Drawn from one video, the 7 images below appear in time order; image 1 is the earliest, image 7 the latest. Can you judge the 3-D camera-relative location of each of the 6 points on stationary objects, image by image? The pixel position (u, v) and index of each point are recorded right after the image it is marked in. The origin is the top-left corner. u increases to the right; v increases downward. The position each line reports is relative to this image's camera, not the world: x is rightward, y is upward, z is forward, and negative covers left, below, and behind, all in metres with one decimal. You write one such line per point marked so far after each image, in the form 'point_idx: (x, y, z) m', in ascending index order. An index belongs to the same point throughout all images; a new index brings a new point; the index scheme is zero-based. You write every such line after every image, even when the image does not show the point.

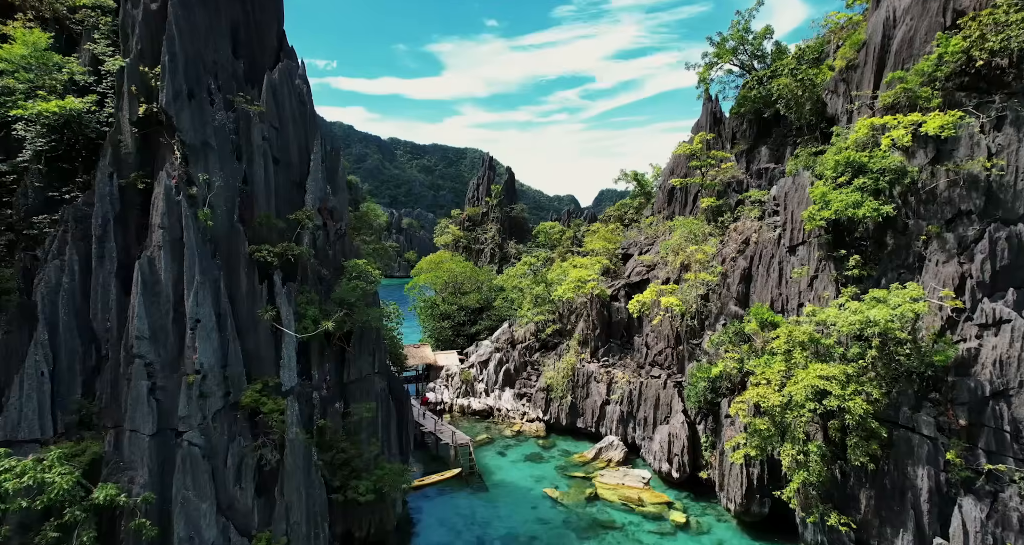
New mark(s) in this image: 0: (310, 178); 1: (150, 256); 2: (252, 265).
0: (-6.9, +3.2, +20.1) m
1: (-9.1, +0.4, +15.0) m
2: (-7.5, +0.2, +17.2) m
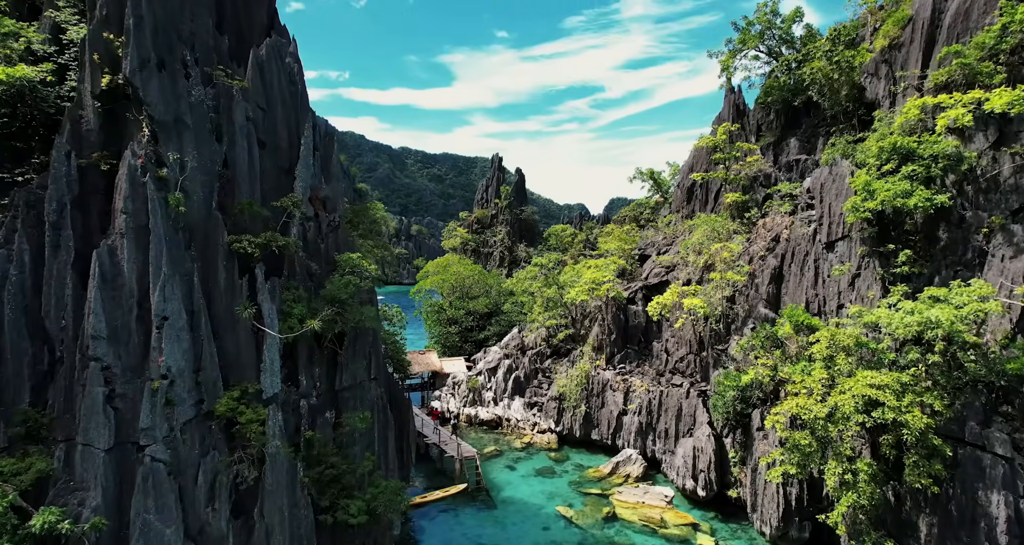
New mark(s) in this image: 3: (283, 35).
0: (-6.6, +3.4, +18.3) m
1: (-8.9, +0.6, +13.2) m
2: (-7.2, +0.4, +15.4) m
3: (-7.5, +7.8, +19.6) m
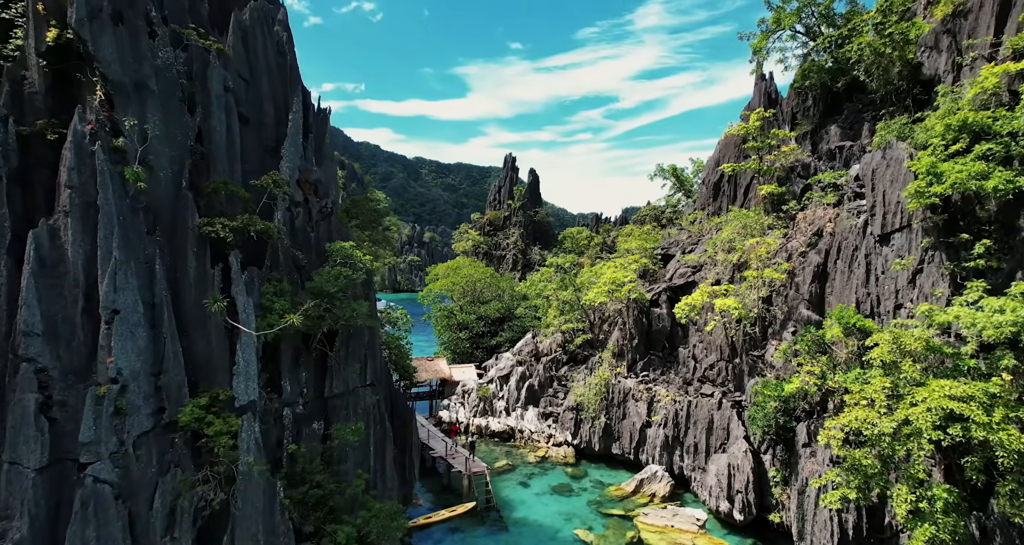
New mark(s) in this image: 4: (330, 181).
0: (-6.2, +3.6, +16.3) m
1: (-8.6, +0.9, +11.1) m
2: (-6.9, +0.6, +13.3) m
3: (-7.1, +8.0, +17.6) m
4: (-5.6, +2.8, +18.0) m
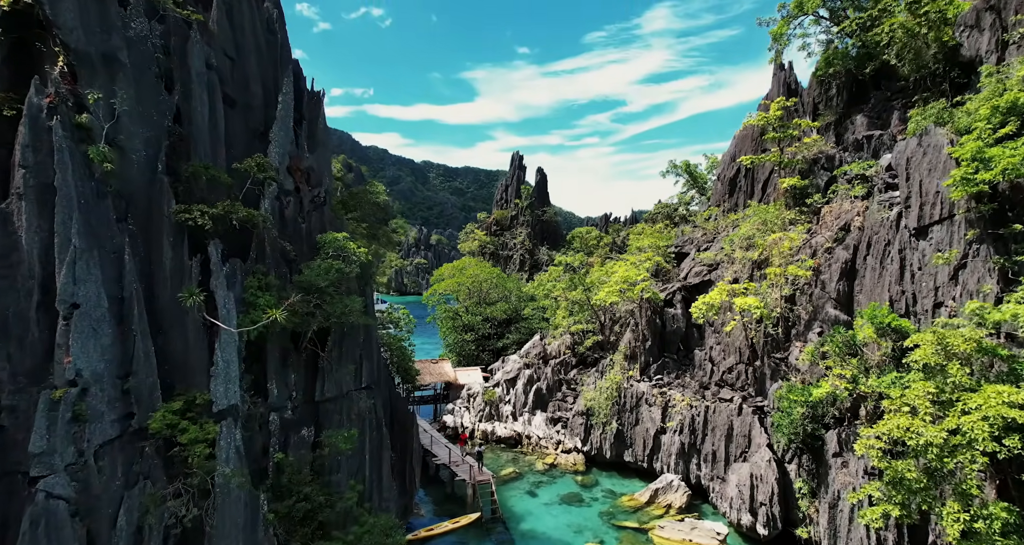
0: (-6.0, +3.7, +15.1) m
1: (-8.5, +1.1, +10.0) m
2: (-6.8, +0.8, +12.1) m
3: (-6.9, +8.2, +16.5) m
4: (-5.4, +3.0, +16.8) m
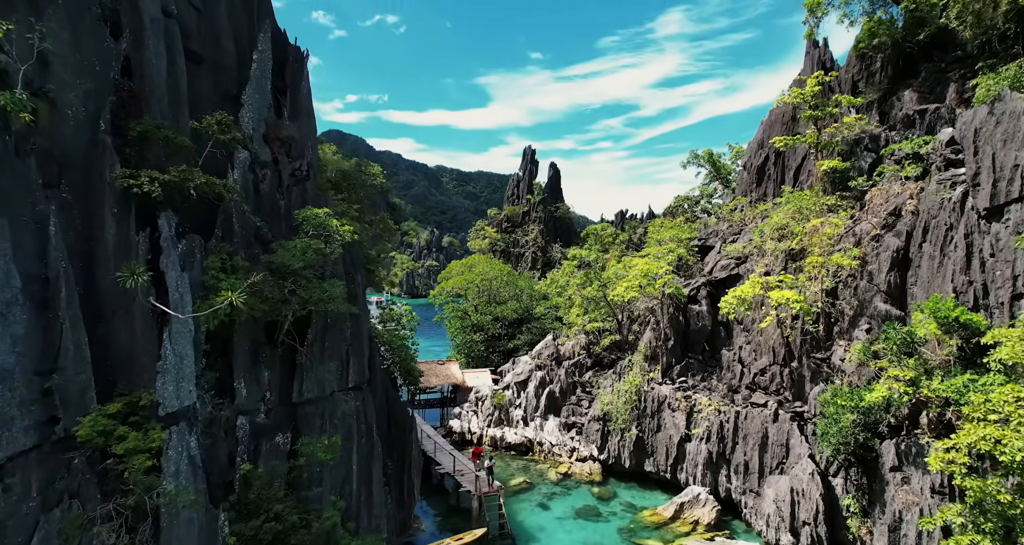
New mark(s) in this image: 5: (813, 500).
0: (-5.8, +4.1, +13.2) m
1: (-8.4, +1.5, +8.1) m
2: (-6.6, +1.2, +10.2) m
3: (-6.7, +8.5, +14.6) m
4: (-5.1, +3.4, +14.8) m
5: (+8.8, -6.7, +17.4) m
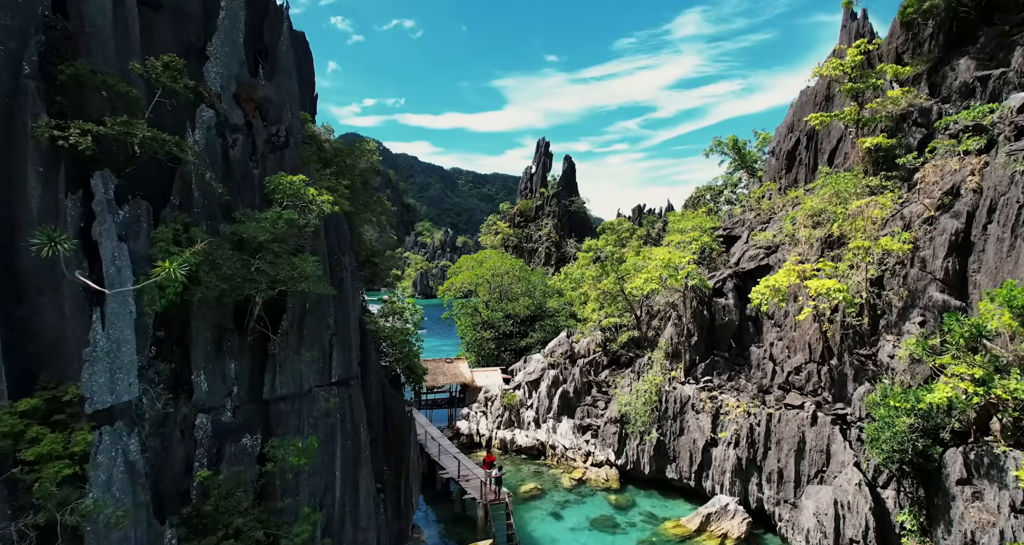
0: (-5.7, +4.5, +11.5) m
1: (-8.4, +1.9, +6.5) m
2: (-6.6, +1.6, +8.5) m
3: (-6.6, +9.0, +13.0) m
4: (-5.0, +3.8, +13.2) m
5: (+9.0, -6.2, +15.3) m
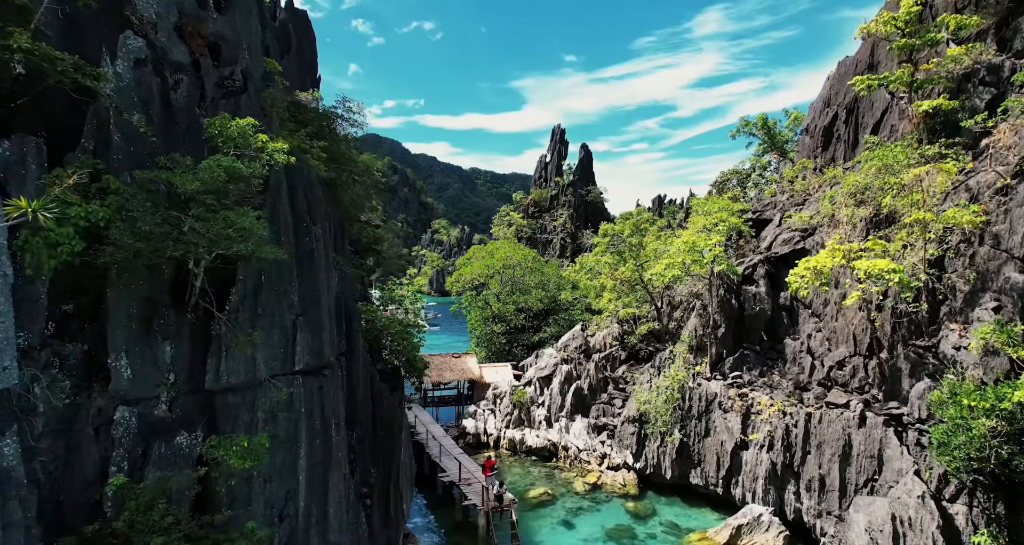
0: (-5.8, +5.1, +9.6) m
1: (-8.7, +2.5, +4.6) m
2: (-6.8, +2.2, +6.6) m
3: (-6.6, +9.5, +11.0) m
4: (-5.0, +4.3, +11.2) m
5: (+9.0, -5.7, +13.0) m
